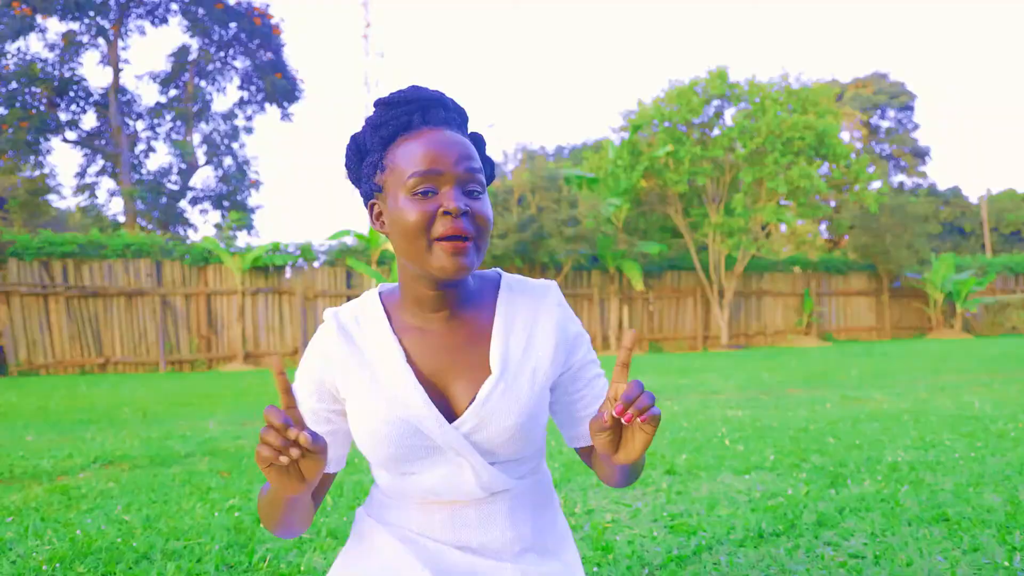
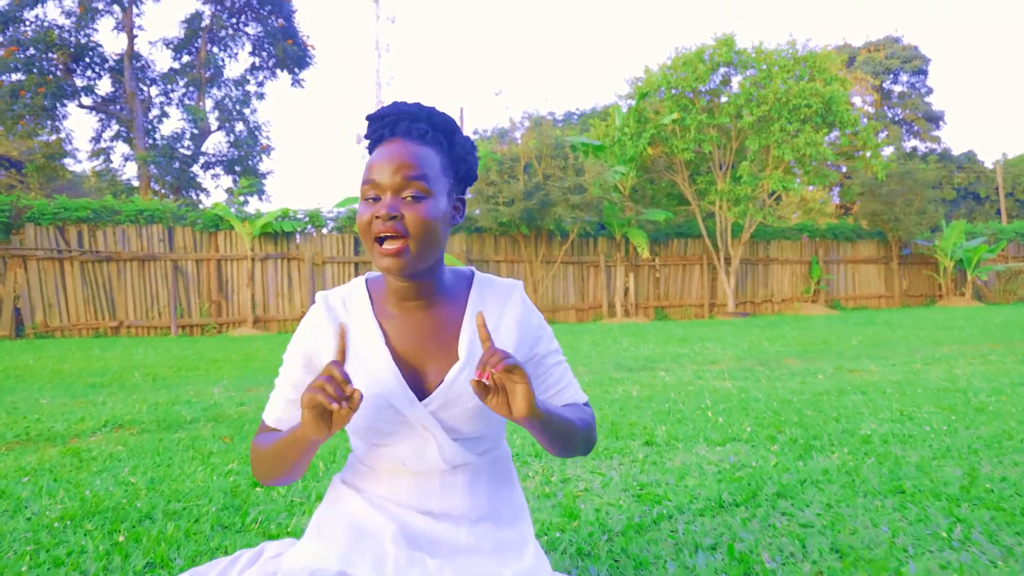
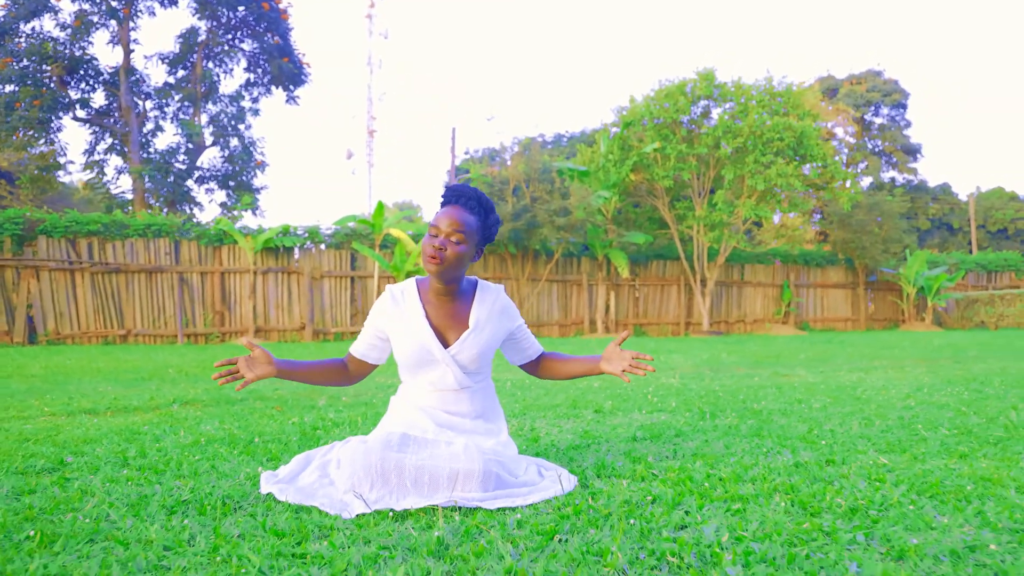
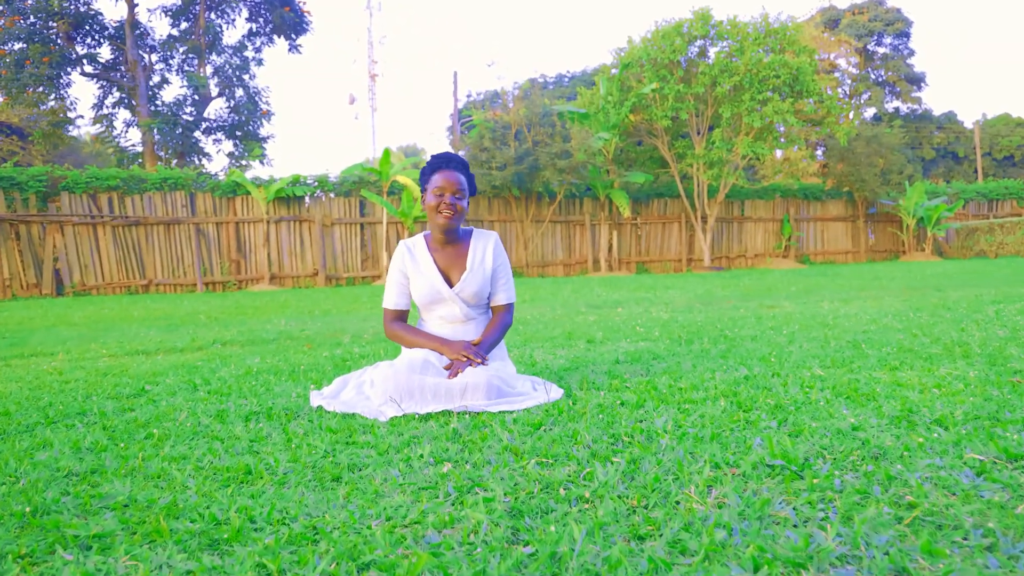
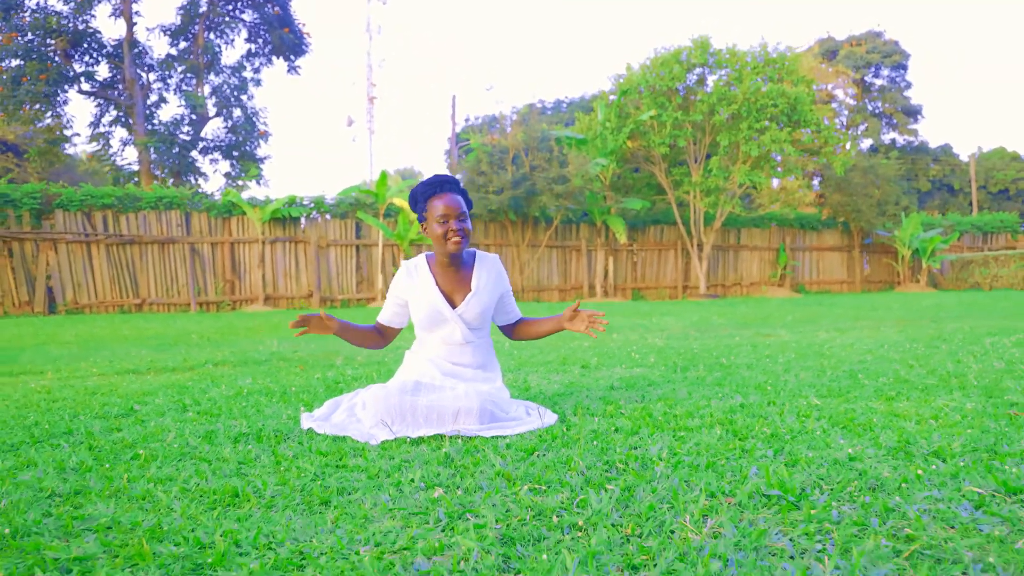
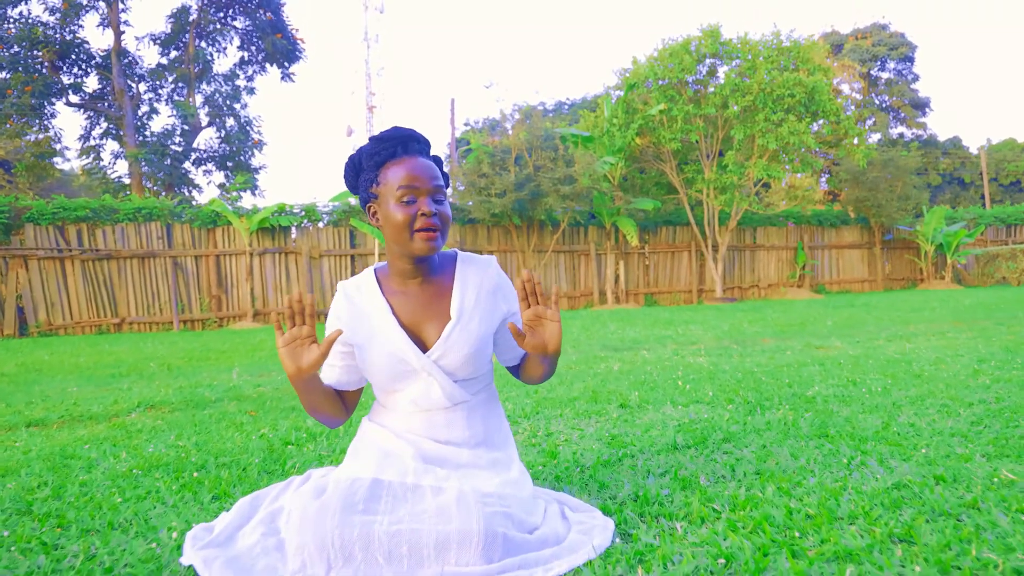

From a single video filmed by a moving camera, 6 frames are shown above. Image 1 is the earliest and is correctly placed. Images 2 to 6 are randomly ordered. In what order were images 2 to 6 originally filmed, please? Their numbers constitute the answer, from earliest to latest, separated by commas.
3, 5, 4, 6, 2
